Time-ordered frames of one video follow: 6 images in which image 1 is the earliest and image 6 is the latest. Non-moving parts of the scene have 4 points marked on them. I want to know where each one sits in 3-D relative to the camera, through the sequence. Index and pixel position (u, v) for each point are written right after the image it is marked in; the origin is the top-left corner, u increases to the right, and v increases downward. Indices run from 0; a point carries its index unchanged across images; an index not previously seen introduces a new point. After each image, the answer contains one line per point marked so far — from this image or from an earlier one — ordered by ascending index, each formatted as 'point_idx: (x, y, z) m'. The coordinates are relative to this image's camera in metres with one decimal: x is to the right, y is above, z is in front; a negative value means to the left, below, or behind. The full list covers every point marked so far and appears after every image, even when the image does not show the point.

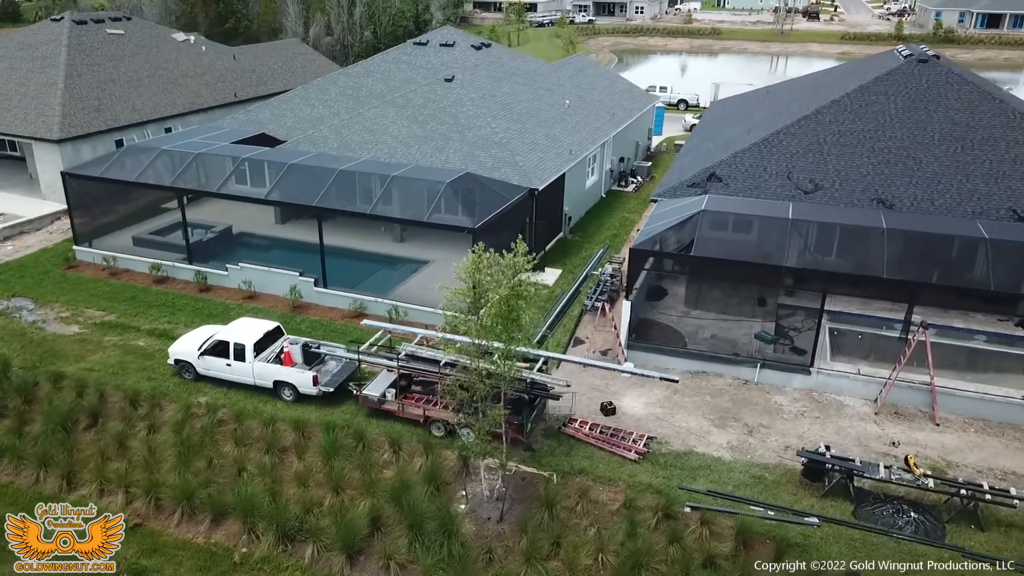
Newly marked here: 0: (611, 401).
0: (+1.9, -2.2, +15.9) m
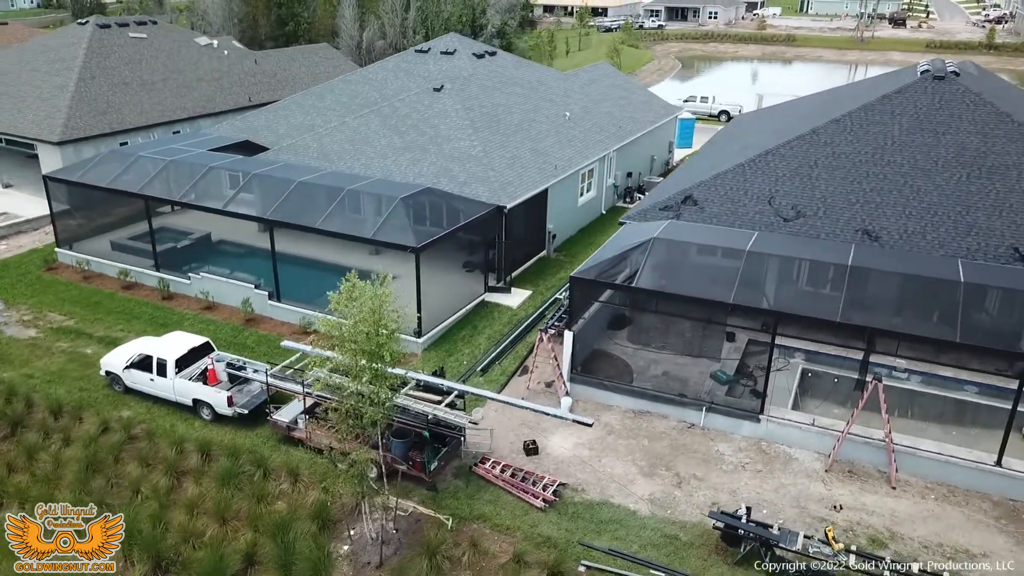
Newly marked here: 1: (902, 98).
0: (+0.5, -2.8, +14.9) m
1: (+9.4, +4.6, +19.7) m
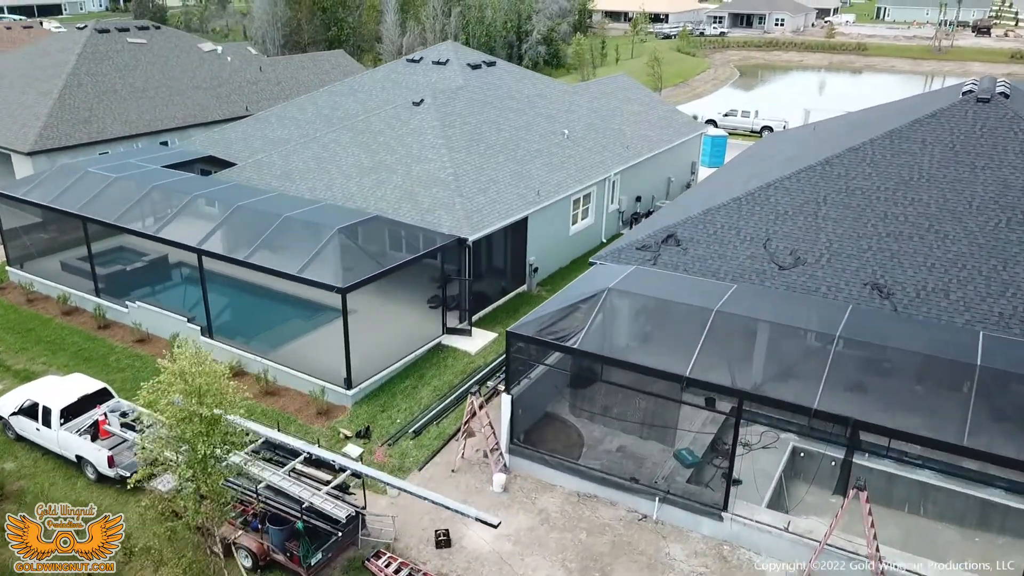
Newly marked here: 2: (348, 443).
0: (-0.9, -3.7, +12.6) m
1: (+8.7, +3.3, +16.7) m
2: (-2.9, -2.7, +14.4) m
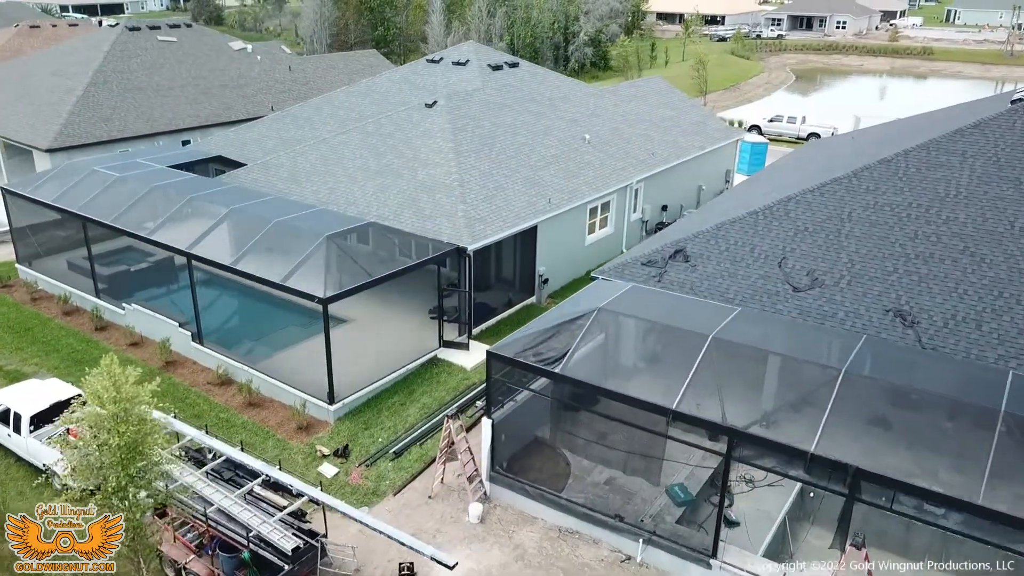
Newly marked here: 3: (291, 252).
0: (-1.3, -3.9, +11.7) m
1: (+8.7, +2.9, +15.2) m
2: (-3.2, -2.9, +13.7) m
3: (-4.2, +0.7, +15.6) m
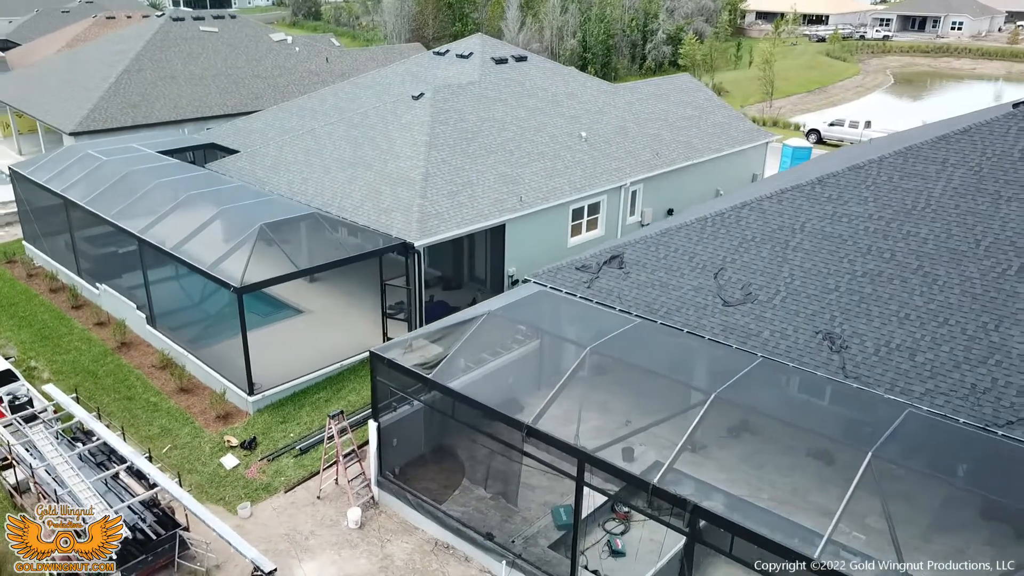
0: (-3.1, -3.8, +11.3) m
1: (+7.5, +2.4, +13.5) m
2: (-4.7, -2.7, +13.6) m
3: (-5.3, +0.9, +15.6) m
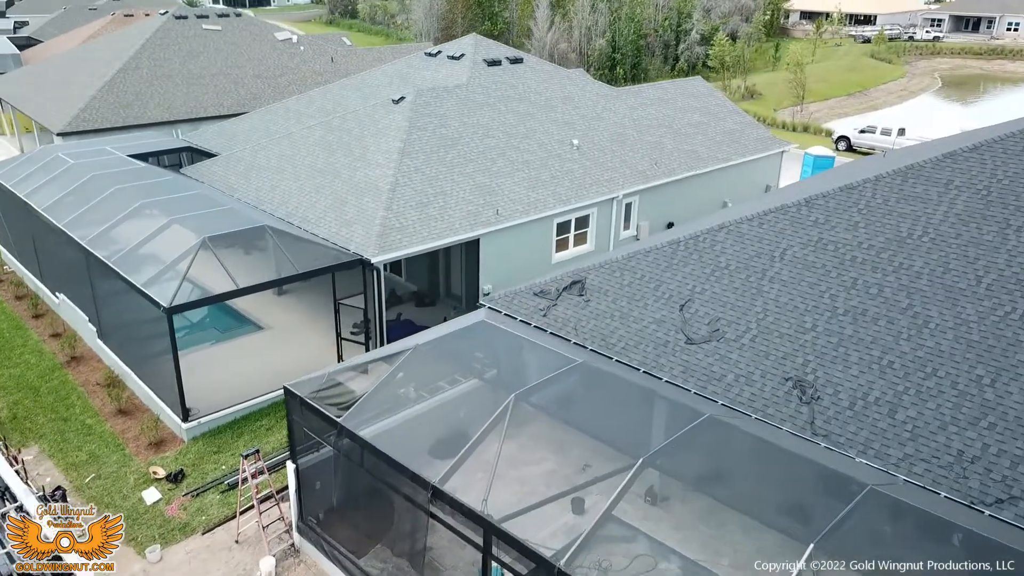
0: (-4.1, -4.1, +10.3) m
1: (+6.8, +1.9, +11.9) m
2: (-5.5, -3.0, +12.6) m
3: (-6.0, +0.6, +14.6) m
